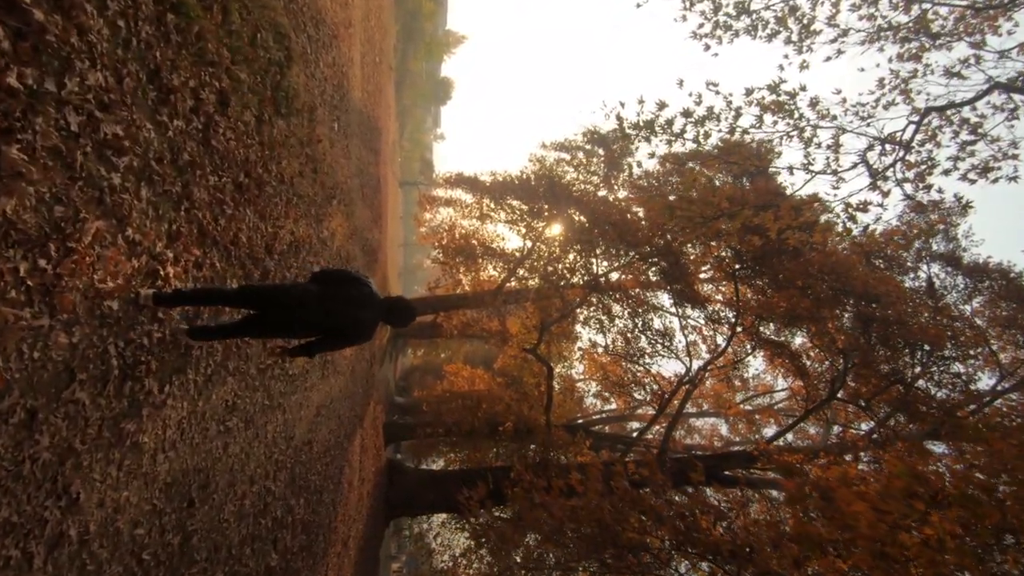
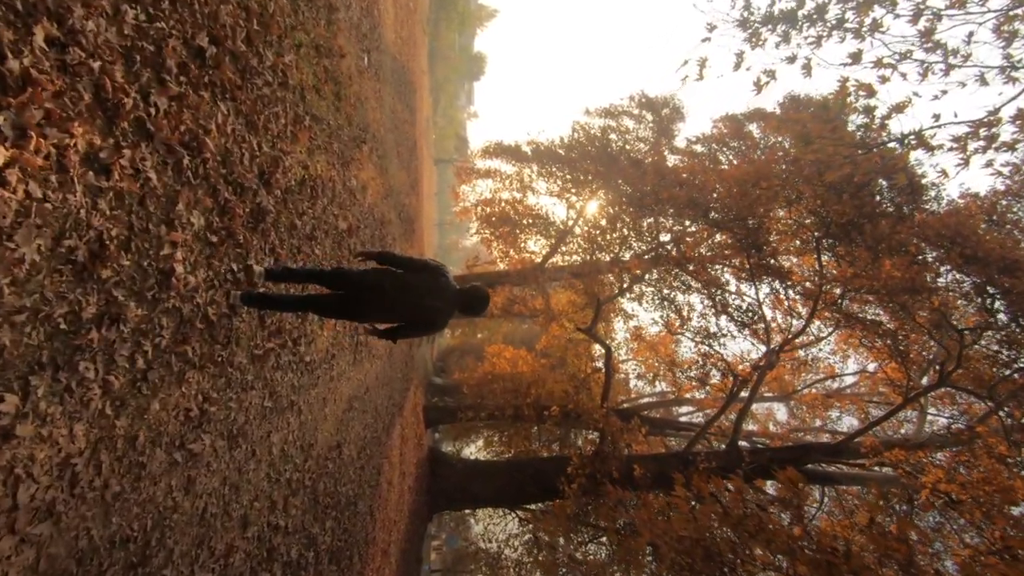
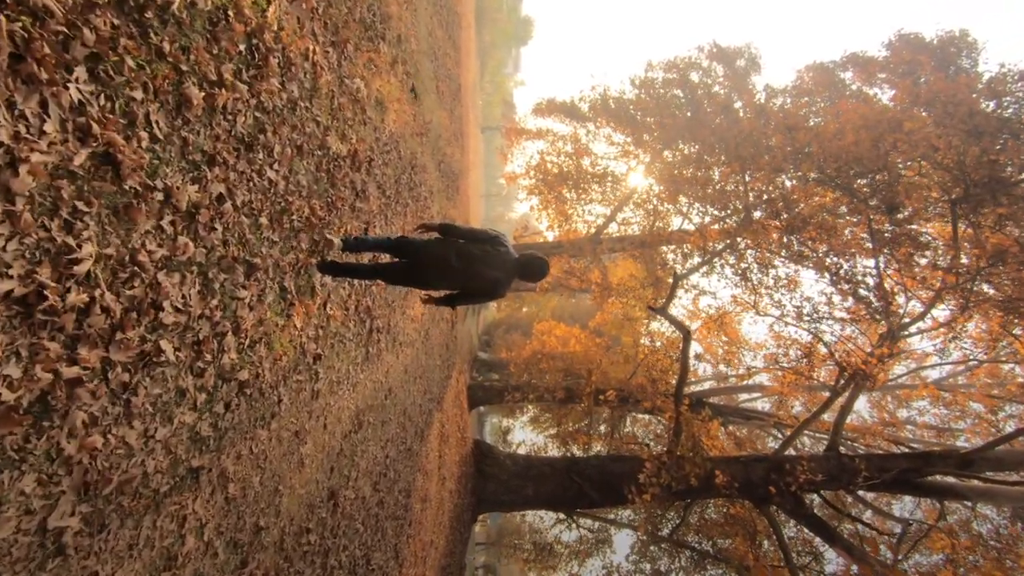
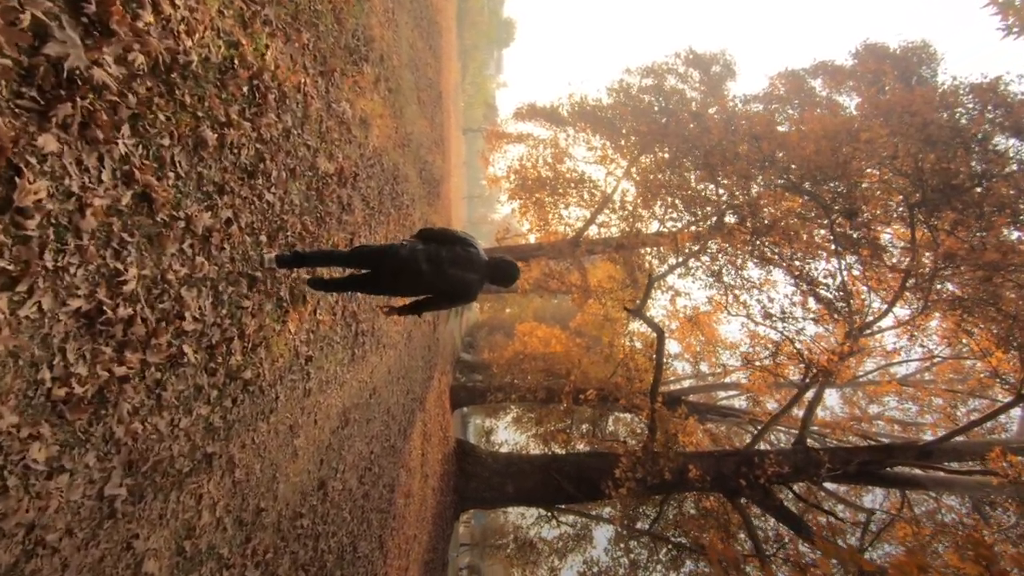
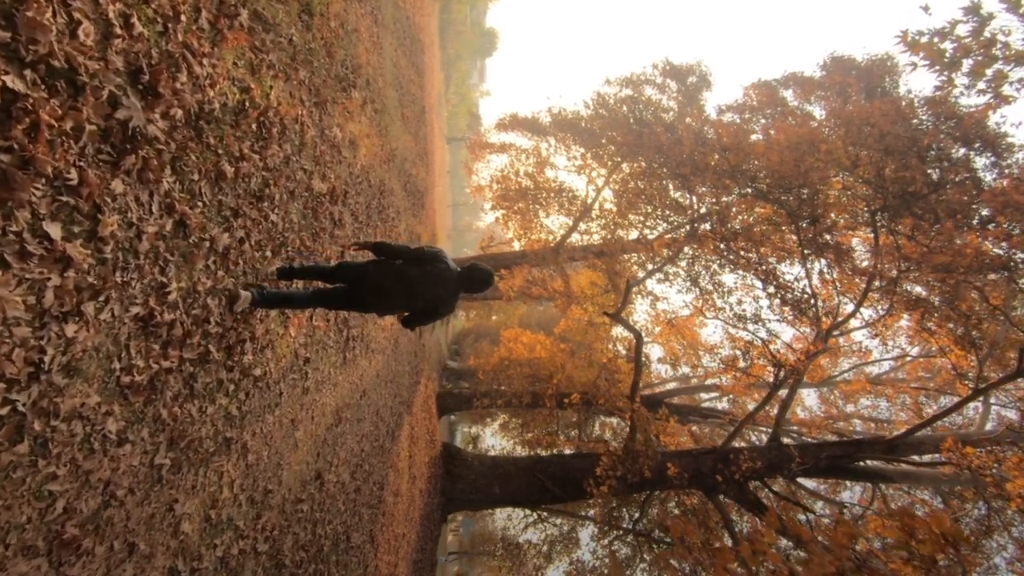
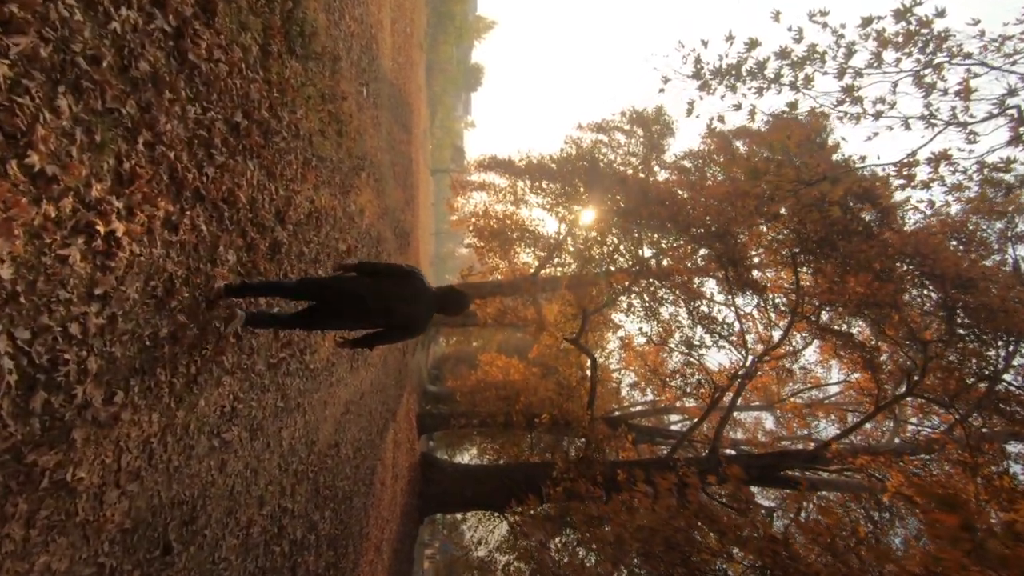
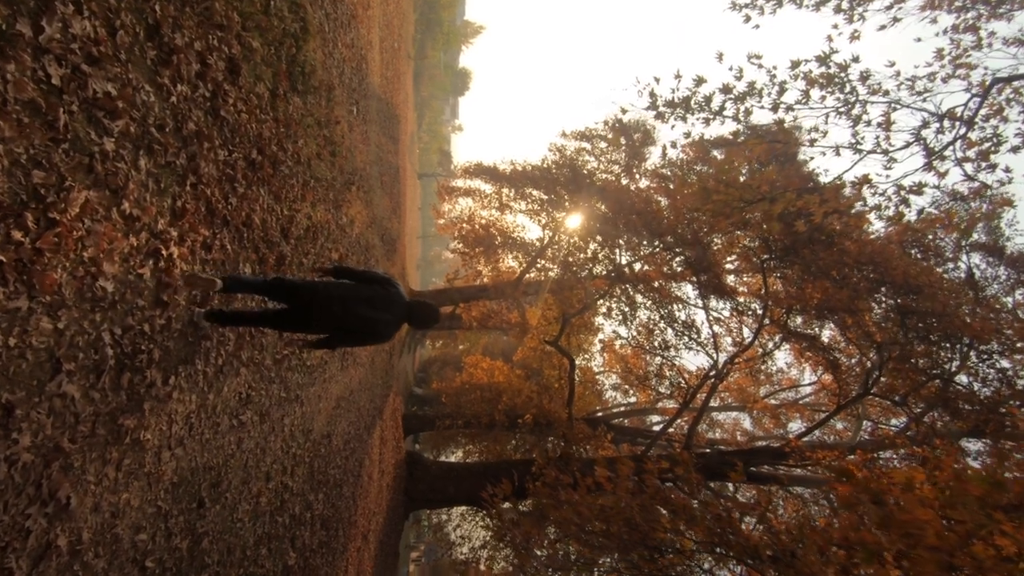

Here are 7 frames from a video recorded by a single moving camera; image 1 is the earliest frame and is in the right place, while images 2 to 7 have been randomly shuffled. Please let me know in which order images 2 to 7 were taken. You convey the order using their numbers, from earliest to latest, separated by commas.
7, 6, 2, 5, 4, 3
